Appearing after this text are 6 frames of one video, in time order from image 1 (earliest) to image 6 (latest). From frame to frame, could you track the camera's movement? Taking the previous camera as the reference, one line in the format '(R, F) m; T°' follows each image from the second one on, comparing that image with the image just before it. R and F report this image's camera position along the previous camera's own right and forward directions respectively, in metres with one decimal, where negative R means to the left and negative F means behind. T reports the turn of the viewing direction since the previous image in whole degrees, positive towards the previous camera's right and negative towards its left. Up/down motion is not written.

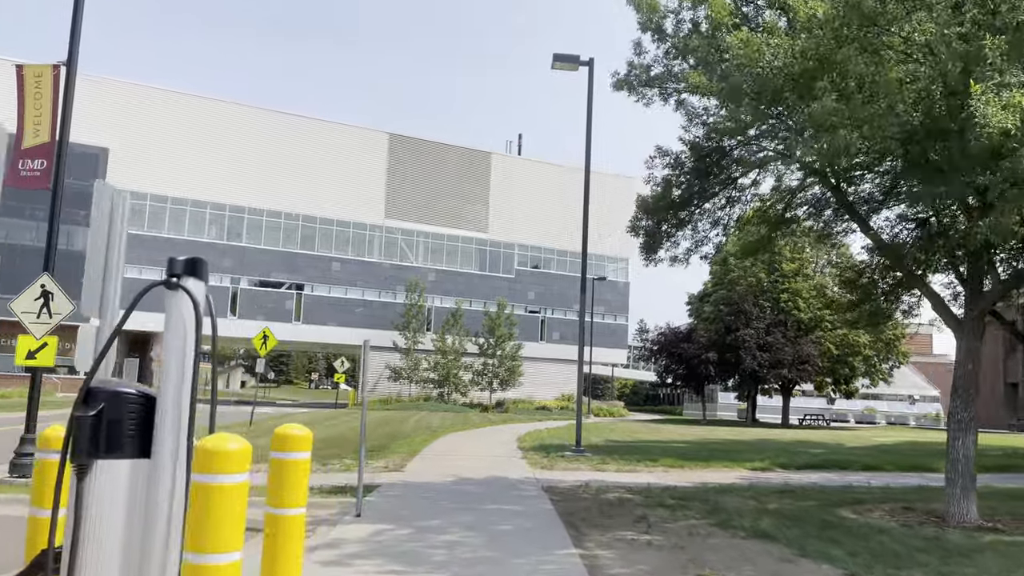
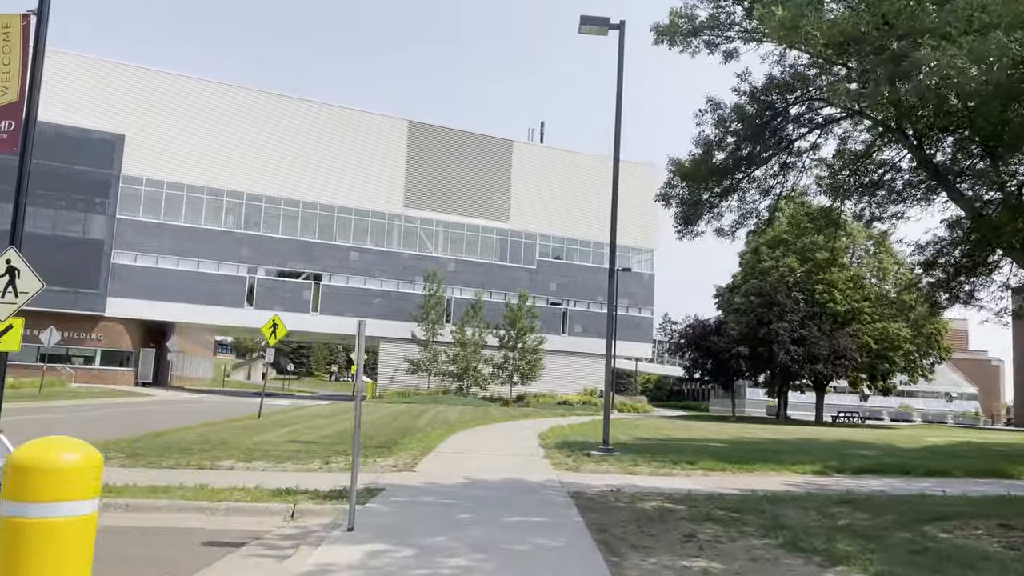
(0.0, +1.6) m; -2°
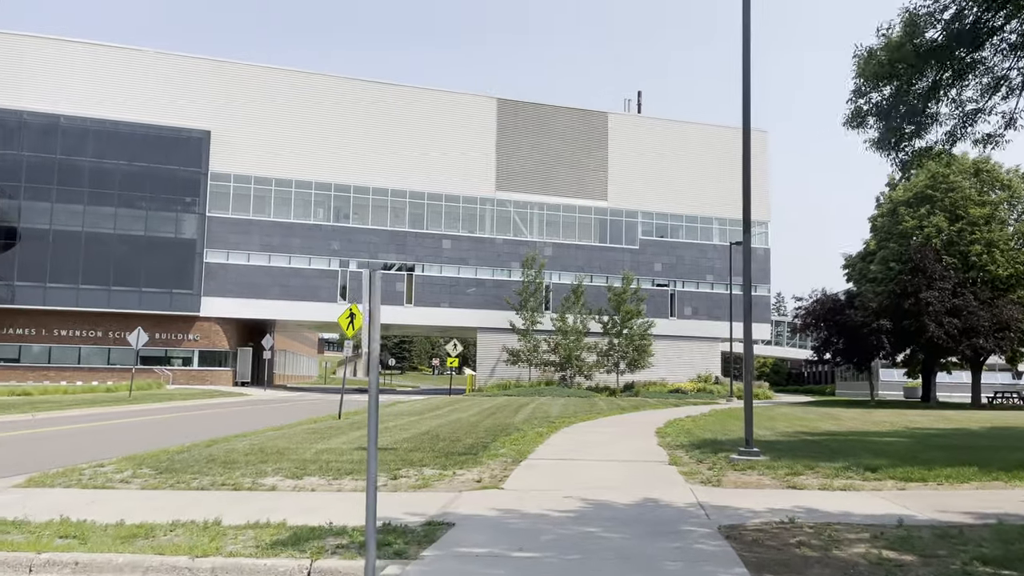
(-0.1, +3.5) m; -7°
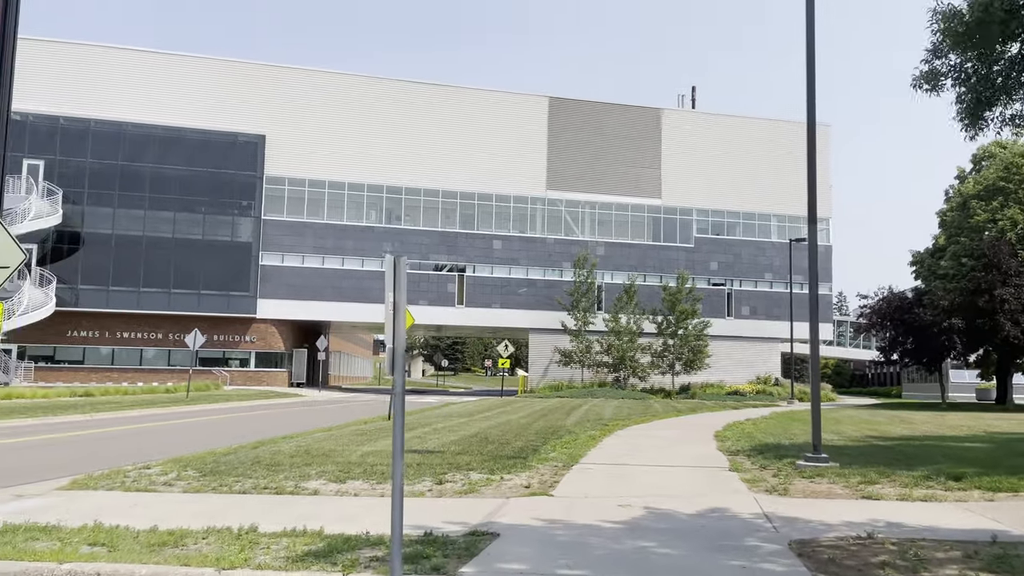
(+0.1, +0.6) m; -4°
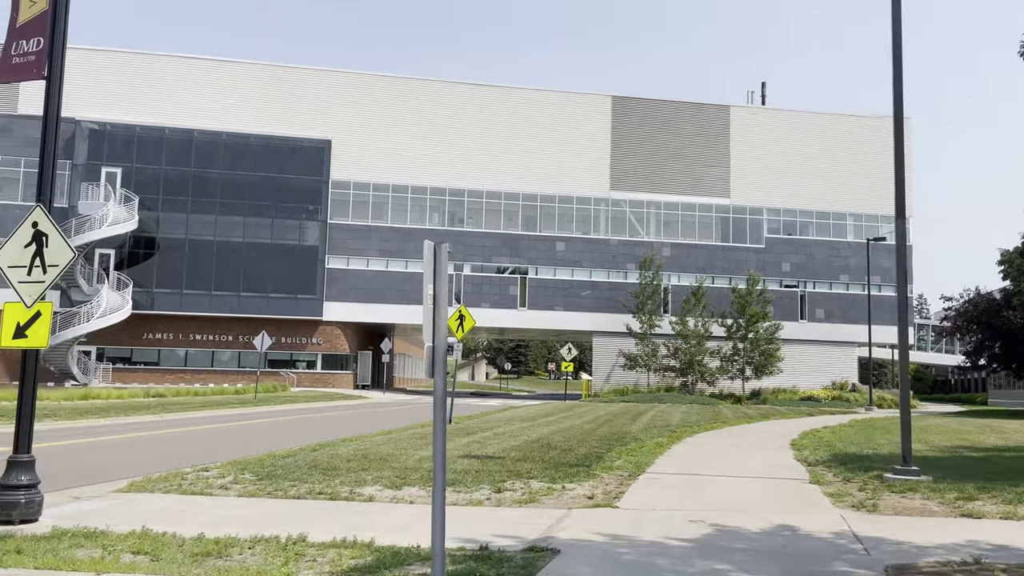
(0.0, +0.5) m; -5°
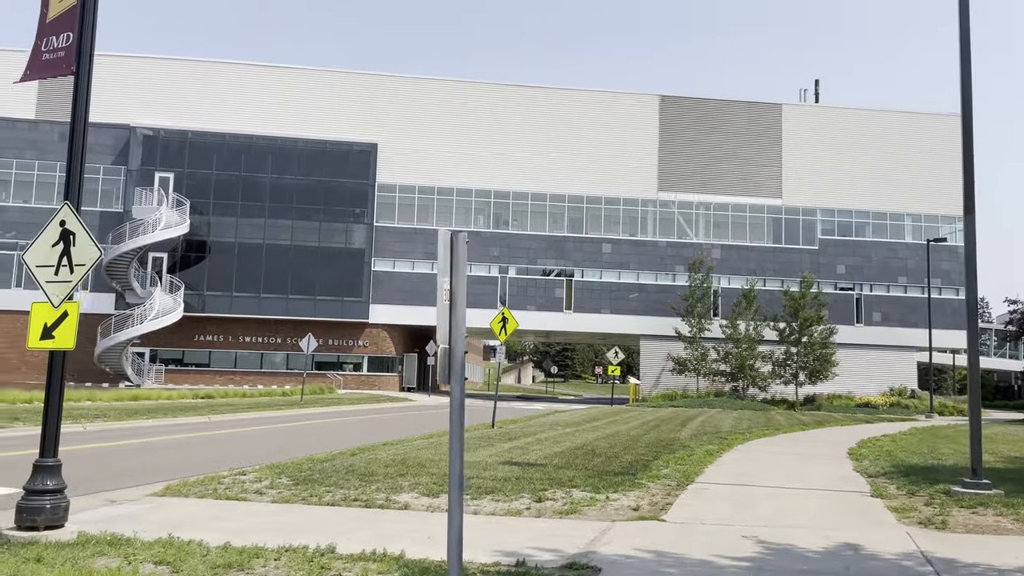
(+0.1, +0.4) m; -3°
